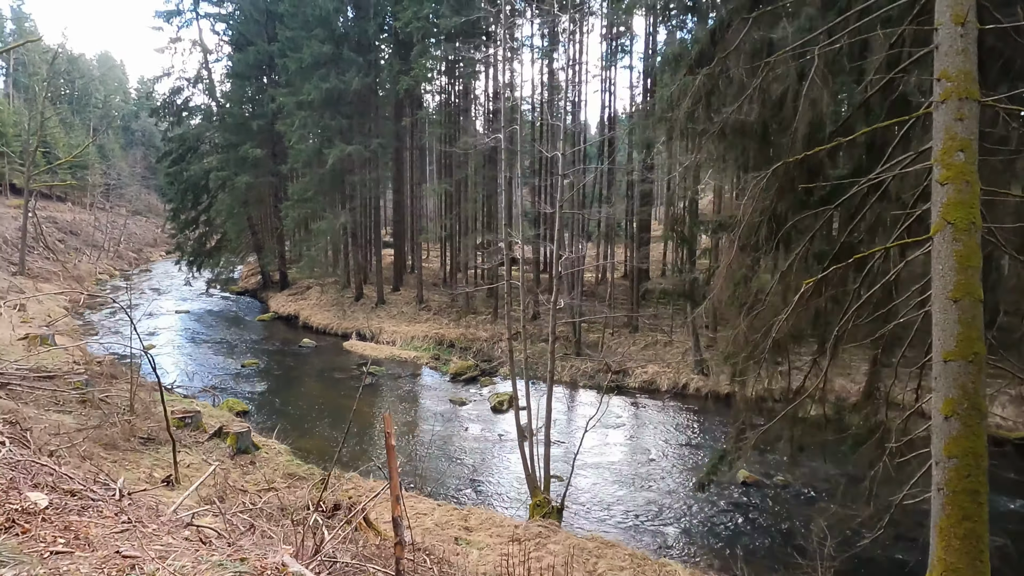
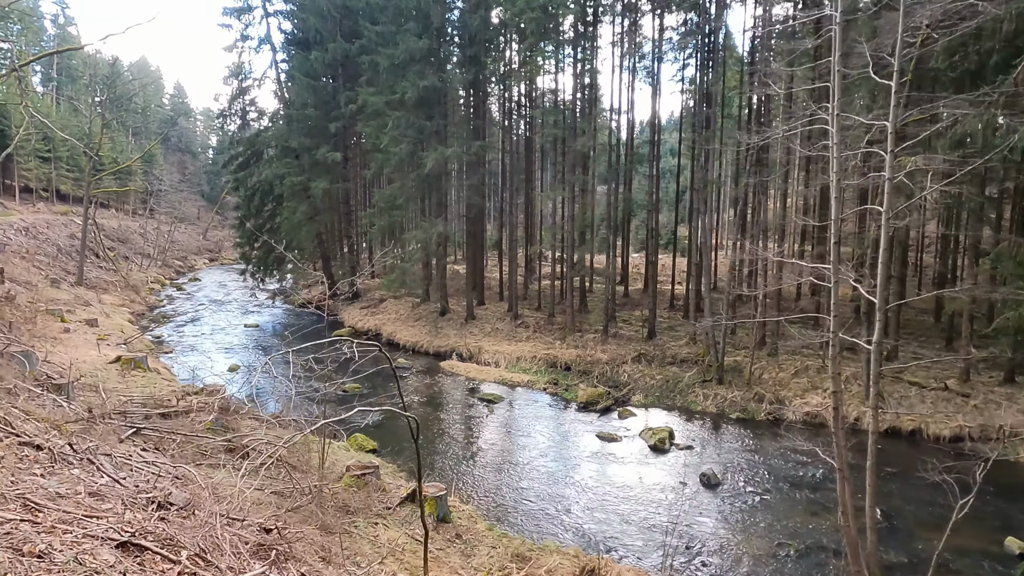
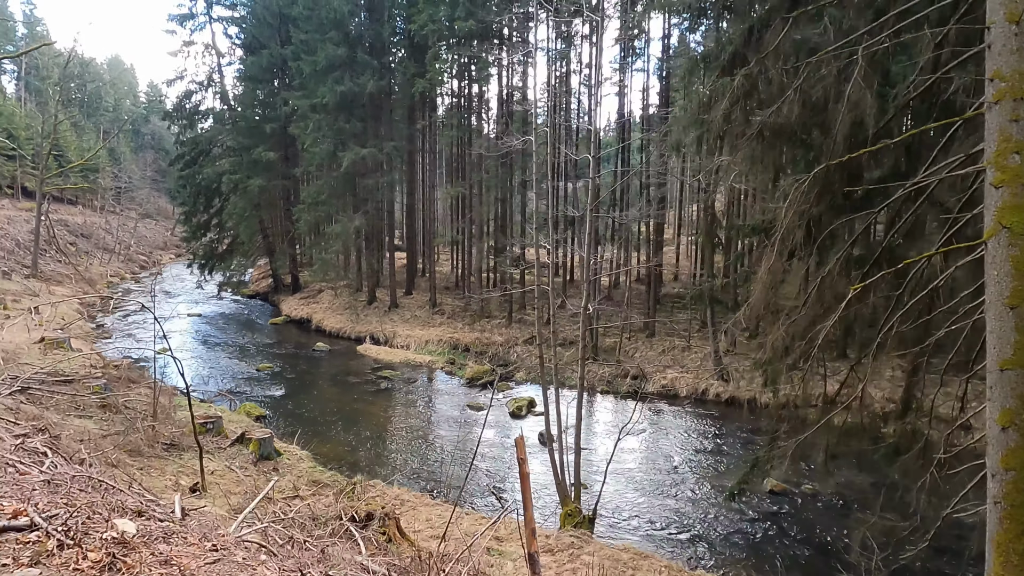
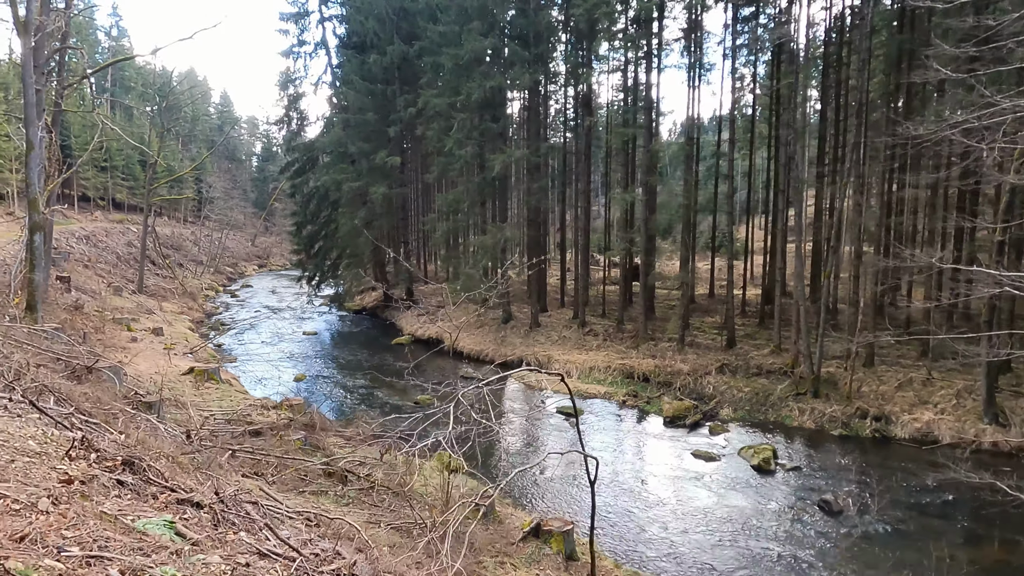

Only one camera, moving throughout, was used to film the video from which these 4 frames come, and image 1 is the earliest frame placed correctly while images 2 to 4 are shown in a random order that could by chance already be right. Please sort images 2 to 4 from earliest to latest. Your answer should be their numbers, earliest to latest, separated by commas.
3, 2, 4
